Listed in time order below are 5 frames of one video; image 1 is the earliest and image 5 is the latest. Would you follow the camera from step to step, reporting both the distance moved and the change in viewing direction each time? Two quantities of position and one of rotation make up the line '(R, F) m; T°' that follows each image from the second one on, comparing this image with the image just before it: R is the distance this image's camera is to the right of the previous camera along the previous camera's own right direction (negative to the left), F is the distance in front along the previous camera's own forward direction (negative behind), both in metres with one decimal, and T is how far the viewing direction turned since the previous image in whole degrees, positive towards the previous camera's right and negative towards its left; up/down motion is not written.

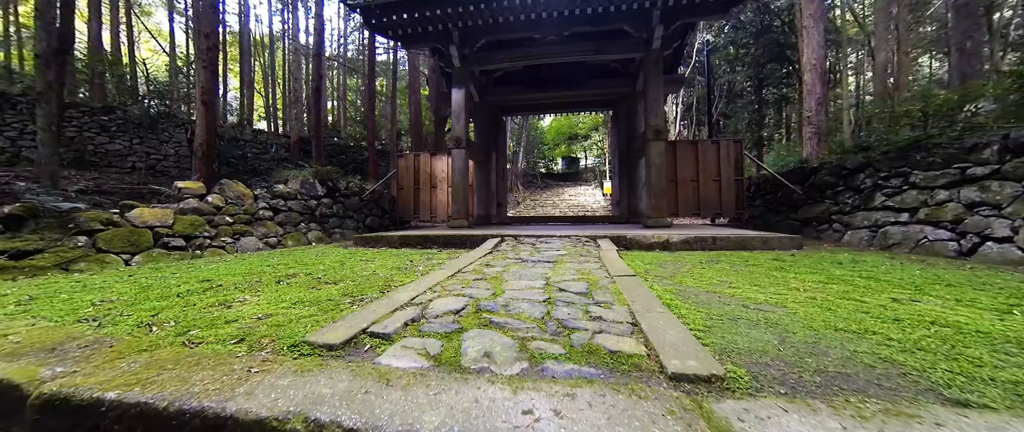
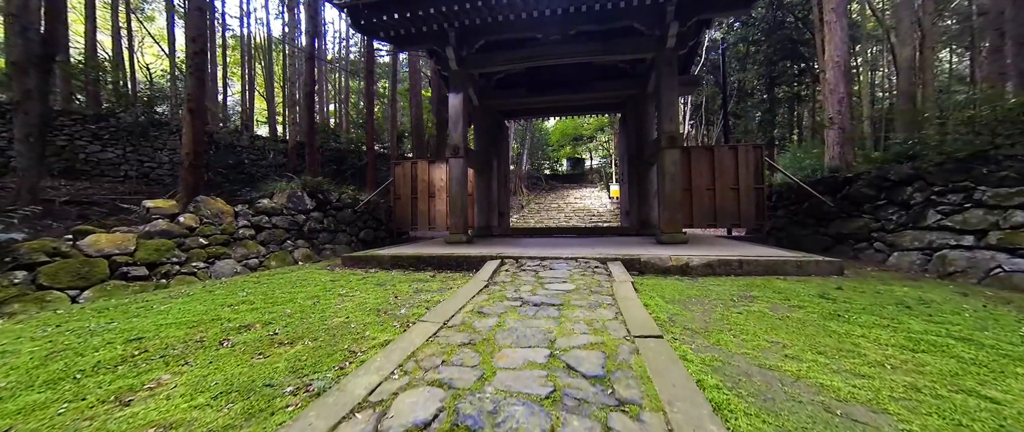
(0.0, +0.4) m; -1°
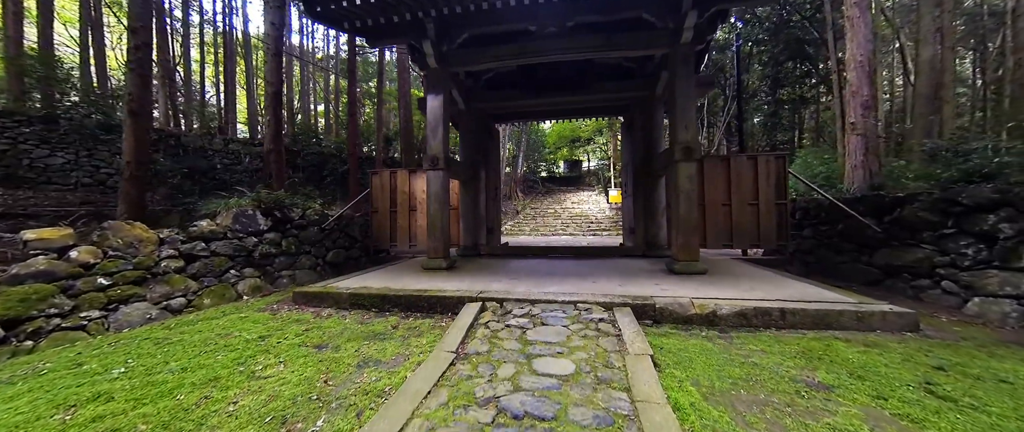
(+0.1, +0.7) m; +1°
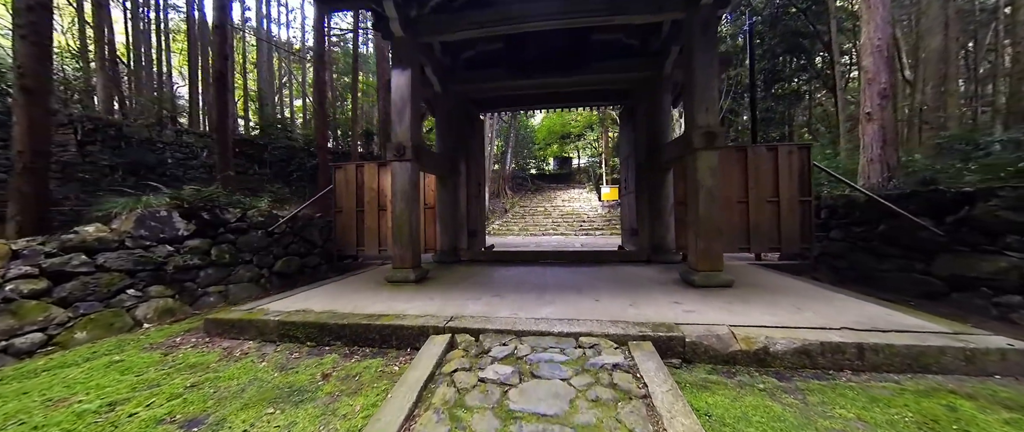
(+0.1, +0.7) m; +2°
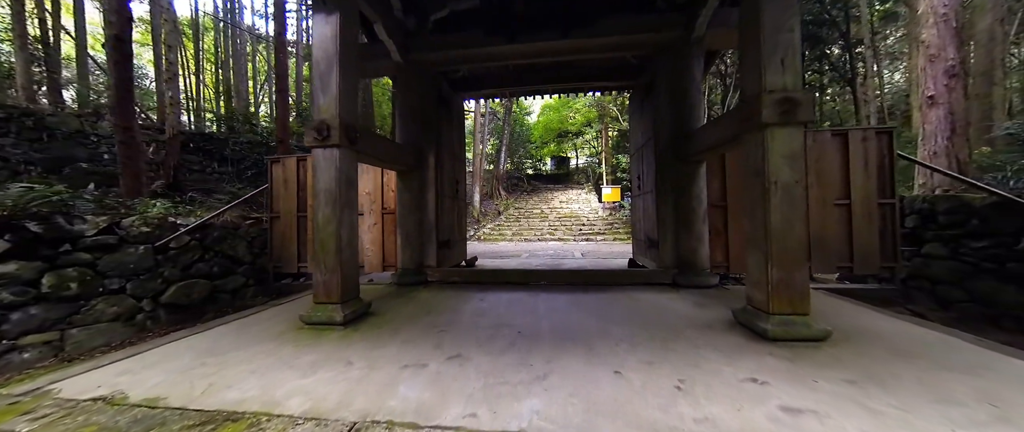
(+0.2, +1.1) m; 0°
